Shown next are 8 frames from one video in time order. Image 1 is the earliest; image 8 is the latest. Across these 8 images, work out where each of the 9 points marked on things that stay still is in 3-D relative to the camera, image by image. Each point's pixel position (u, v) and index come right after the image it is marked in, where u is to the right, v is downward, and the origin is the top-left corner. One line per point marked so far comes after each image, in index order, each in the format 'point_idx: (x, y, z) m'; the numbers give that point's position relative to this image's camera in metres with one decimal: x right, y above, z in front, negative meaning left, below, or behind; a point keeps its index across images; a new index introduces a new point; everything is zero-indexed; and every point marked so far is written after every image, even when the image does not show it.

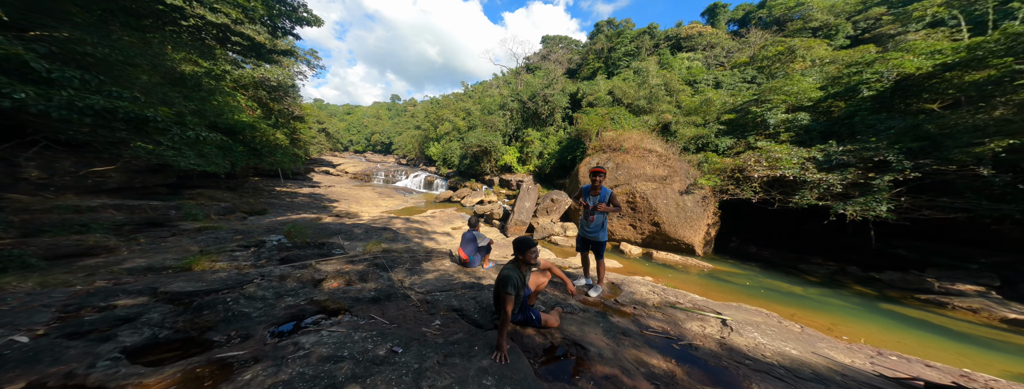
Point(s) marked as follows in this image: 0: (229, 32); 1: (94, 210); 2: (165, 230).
0: (-7.7, +4.4, +7.0) m
1: (-8.7, -0.3, +5.5) m
2: (-8.0, -0.8, +6.0) m
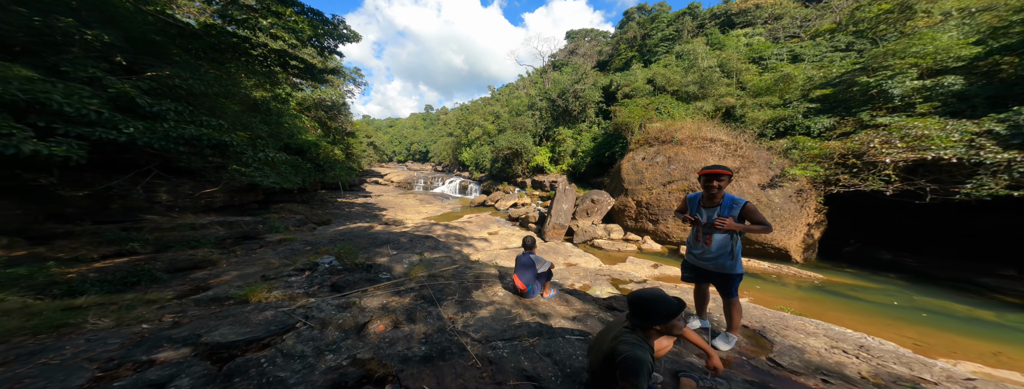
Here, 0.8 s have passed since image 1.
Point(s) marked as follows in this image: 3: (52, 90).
0: (-6.6, +4.0, +7.7) m
1: (-7.6, -0.8, +6.2) m
2: (-6.9, -1.3, +6.7) m
3: (-5.9, +1.4, +3.4) m
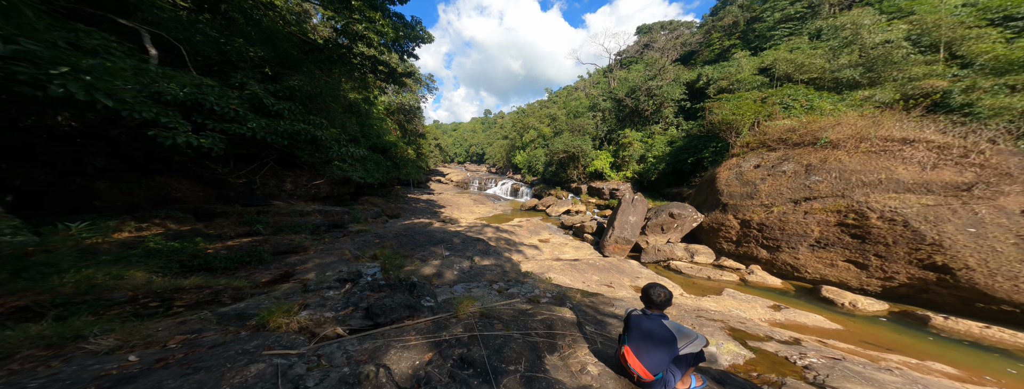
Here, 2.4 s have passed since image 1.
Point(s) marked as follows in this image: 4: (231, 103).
0: (-4.1, +4.2, +8.3) m
1: (-5.7, -0.5, +7.2) m
2: (-4.9, -1.0, +7.4) m
3: (-4.7, +1.6, +4.0) m
4: (-4.6, +1.5, +4.2) m
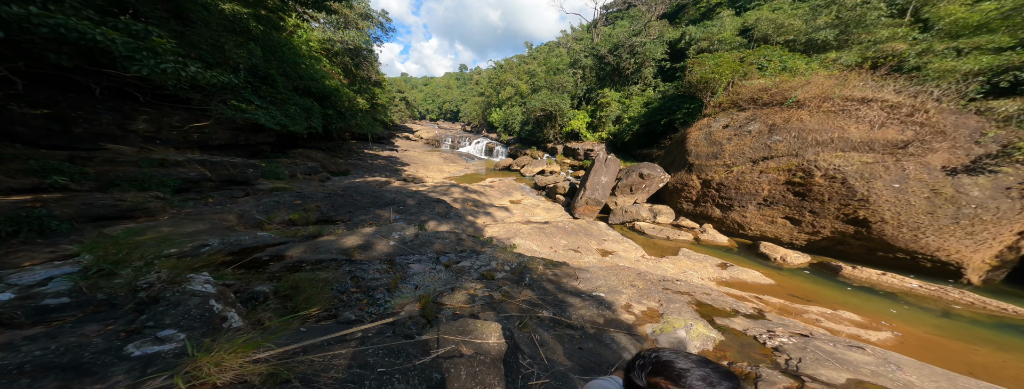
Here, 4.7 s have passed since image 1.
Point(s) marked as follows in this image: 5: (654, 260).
0: (-5.0, +5.4, +6.1) m
1: (-6.6, +0.6, +5.5) m
2: (-5.9, +0.1, +5.9) m
3: (-5.4, +2.2, +2.2) m
4: (-5.3, +2.1, +2.5) m
5: (+3.4, -1.6, +6.4) m
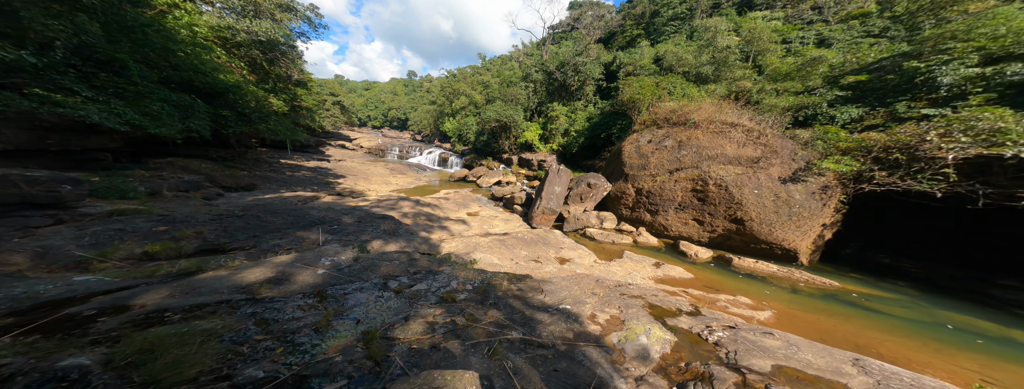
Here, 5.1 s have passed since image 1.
0: (-6.1, +4.9, +5.1) m
1: (-7.4, +0.2, +4.1) m
2: (-6.7, -0.3, +4.6) m
3: (-5.6, +1.9, +1.1) m
4: (-5.6, +1.9, +1.4) m
5: (+2.4, -1.8, +6.7) m
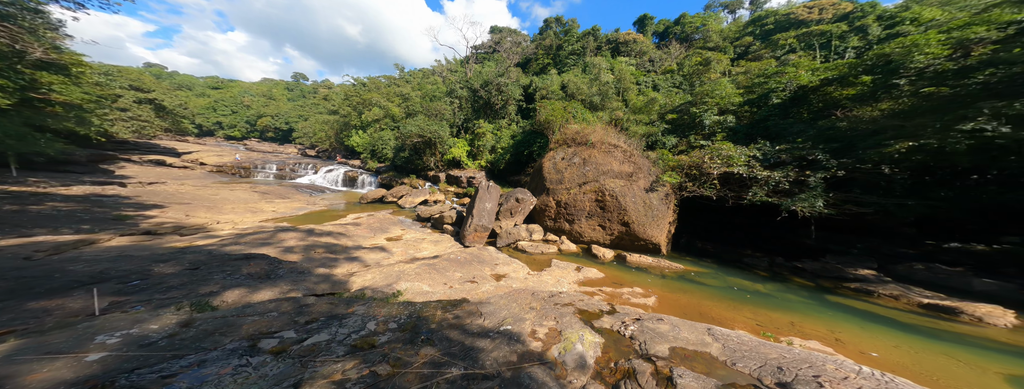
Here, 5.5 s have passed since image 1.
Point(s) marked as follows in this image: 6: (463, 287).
0: (-7.4, +4.3, +3.4) m
1: (-8.1, -0.4, +1.8) m
2: (-7.6, -0.9, +2.5) m
3: (-5.7, +1.6, -0.5) m
4: (-5.8, +1.6, -0.2) m
5: (+0.7, -2.1, +6.8) m
6: (-1.0, -2.0, +5.6) m
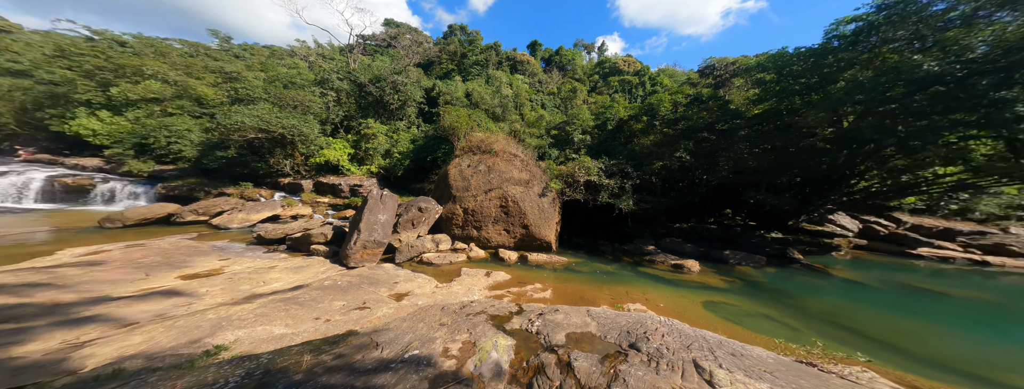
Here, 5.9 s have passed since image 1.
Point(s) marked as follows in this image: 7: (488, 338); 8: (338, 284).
0: (-8.3, +4.0, +0.7) m
1: (-8.3, -0.7, -1.2) m
2: (-7.9, -1.2, -0.4) m
3: (-5.3, +1.5, -2.5) m
4: (-5.5, +1.4, -2.3) m
5: (-1.5, -2.3, +6.4) m
6: (-2.8, -2.2, +4.7) m
7: (-0.3, -1.9, +3.5) m
8: (-3.8, -2.0, +6.0) m
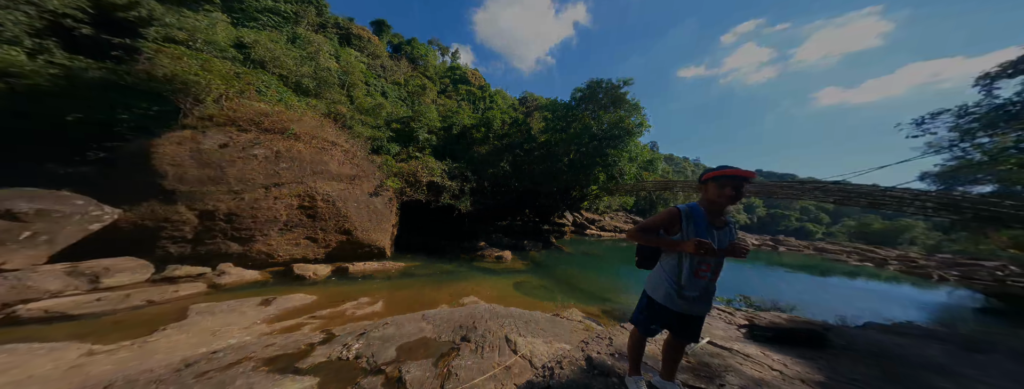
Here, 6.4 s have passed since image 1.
0: (-7.8, +4.2, -4.6) m
1: (-6.8, -0.5, -6.2) m
2: (-6.9, -1.0, -5.4) m
3: (-3.6, +1.7, -5.6) m
4: (-3.8, +1.6, -5.5) m
5: (-5.4, -2.2, +3.9) m
6: (-5.5, -2.1, +1.7) m
7: (-2.7, -1.8, +2.1) m
8: (-7.1, -1.9, +2.3) m
